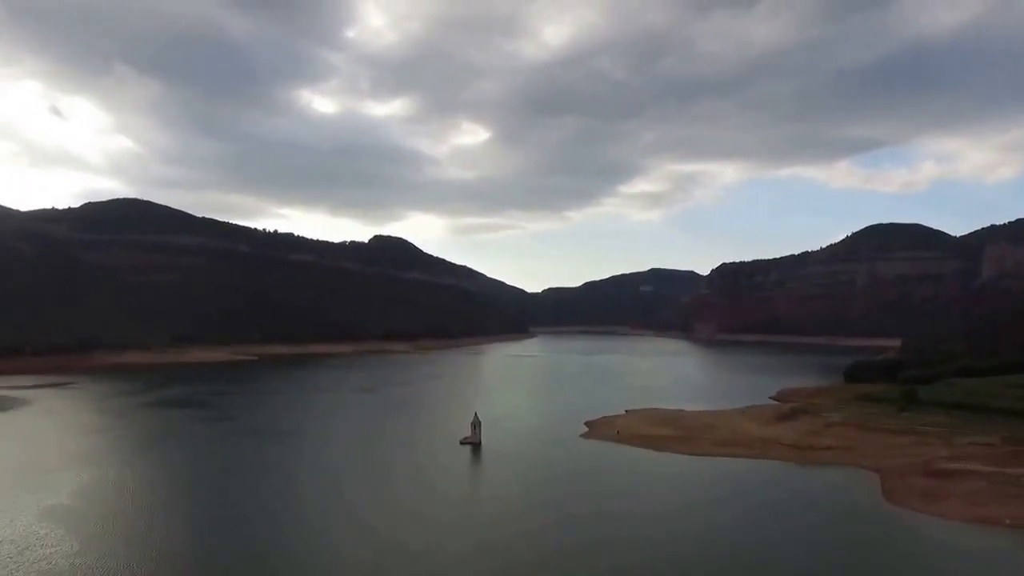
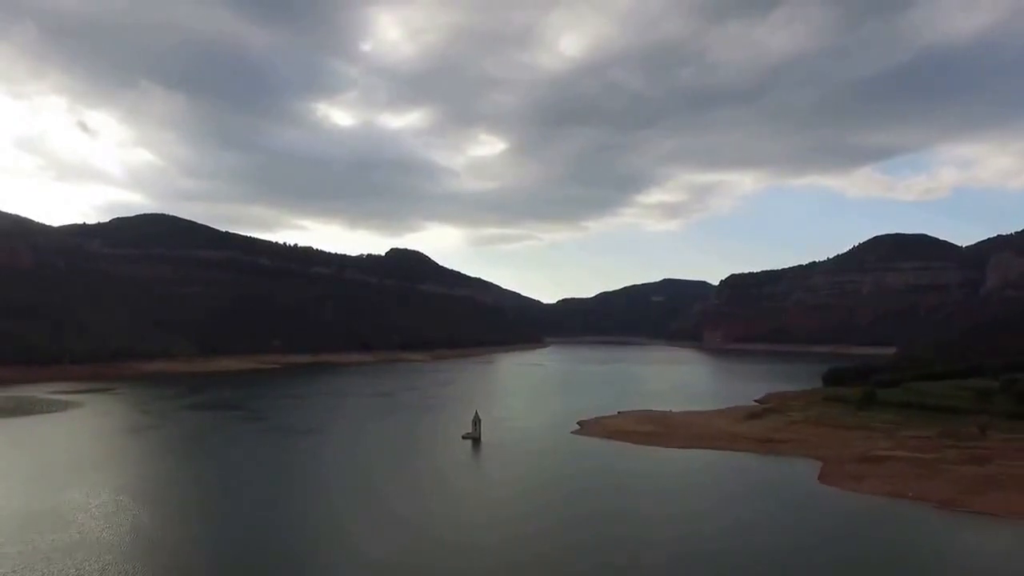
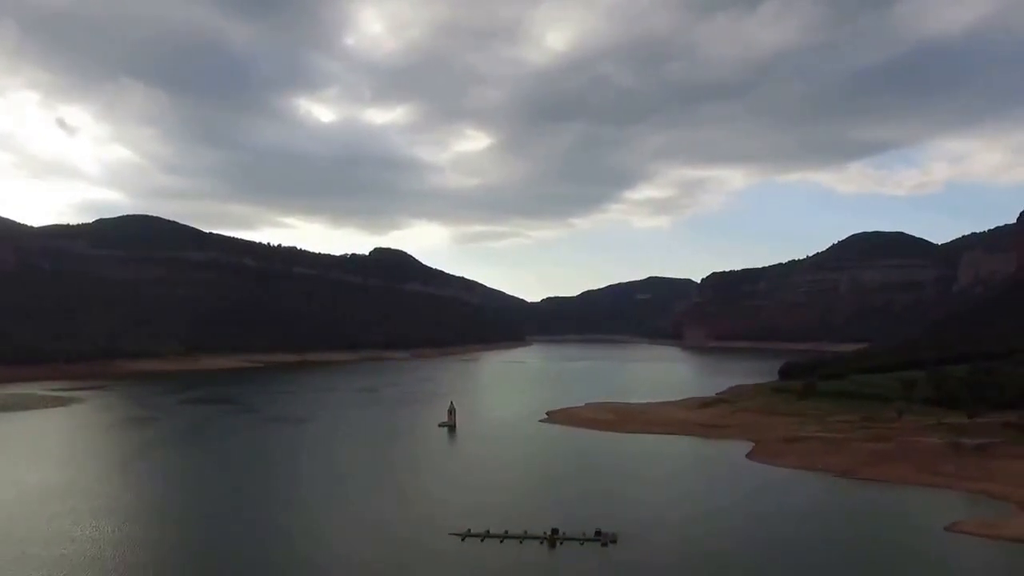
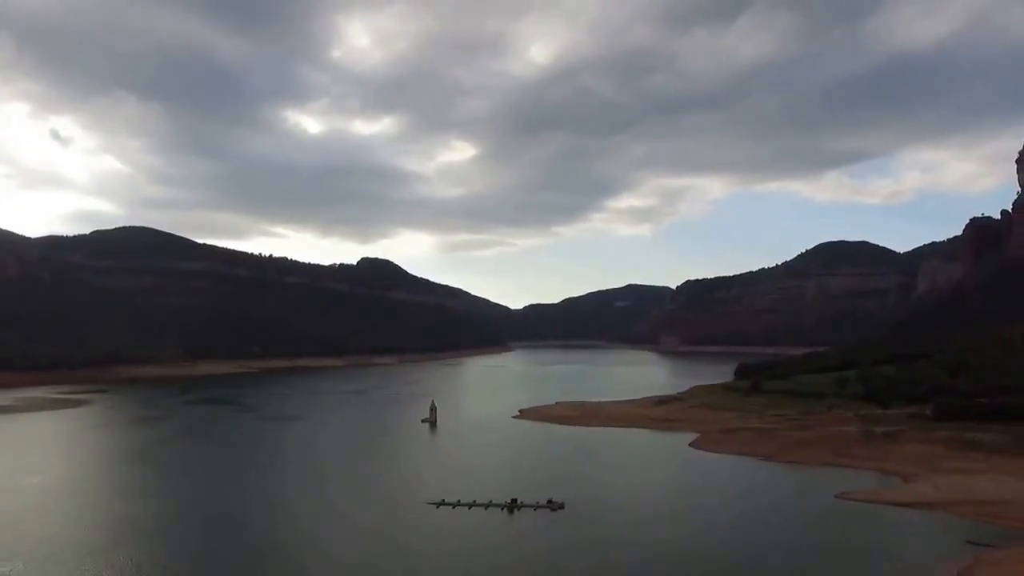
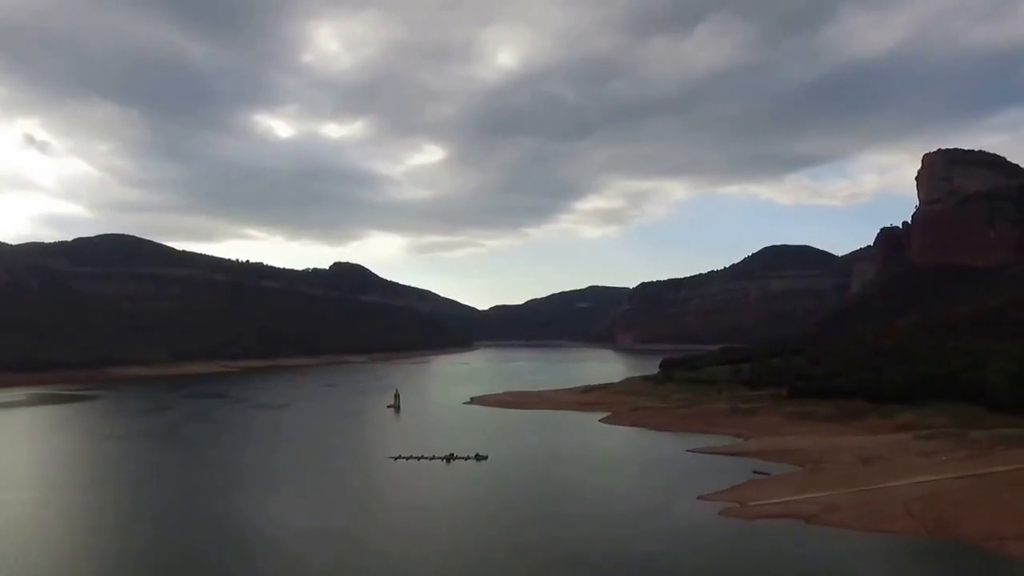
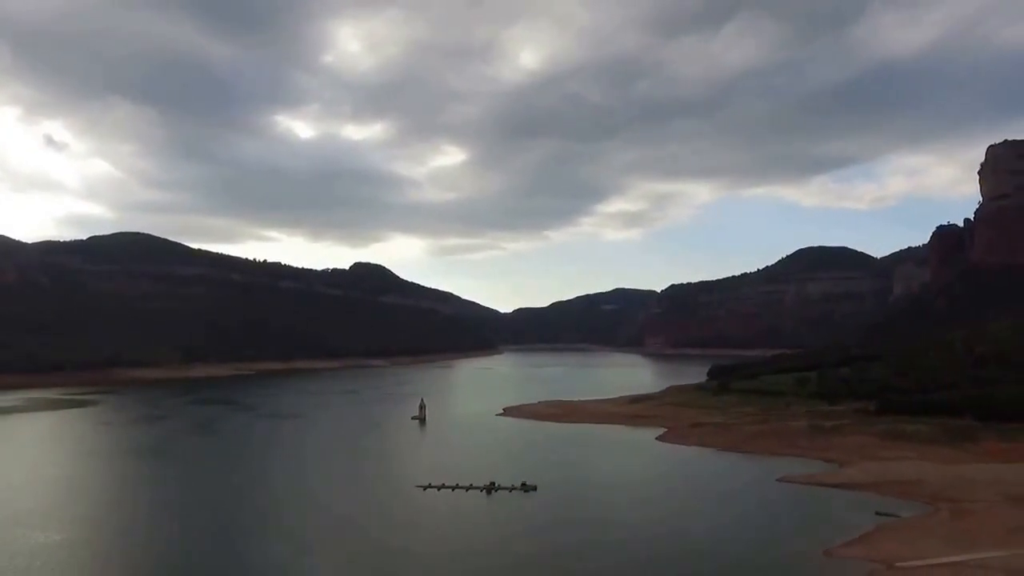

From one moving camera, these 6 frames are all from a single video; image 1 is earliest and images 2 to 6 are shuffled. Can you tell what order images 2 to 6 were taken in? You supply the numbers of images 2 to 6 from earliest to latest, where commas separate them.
2, 3, 4, 6, 5
